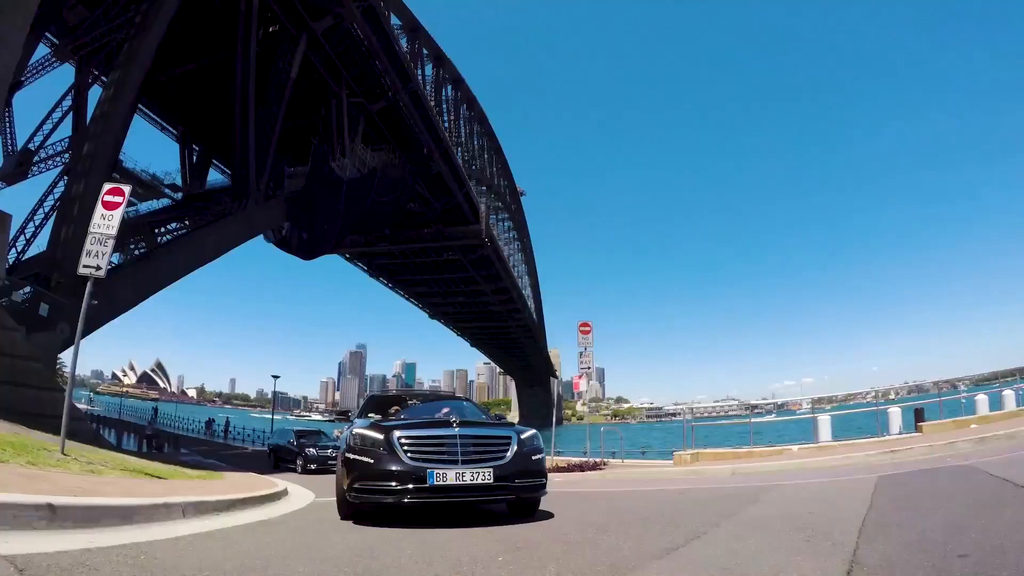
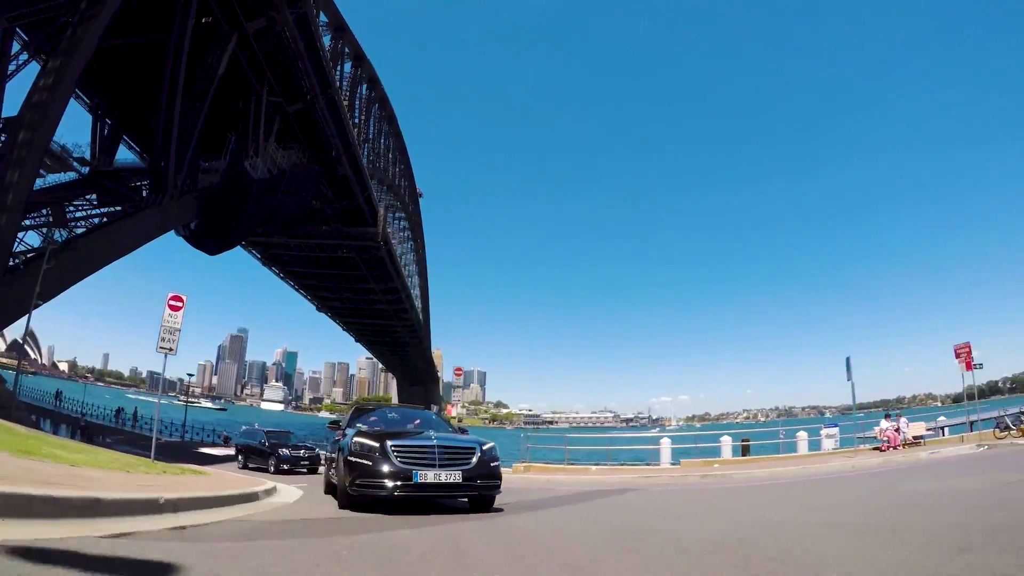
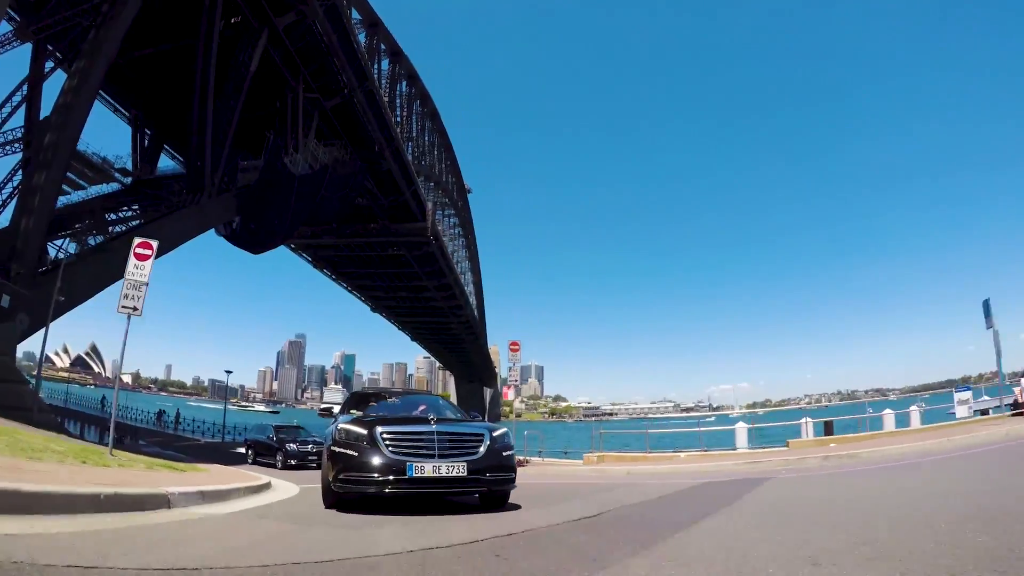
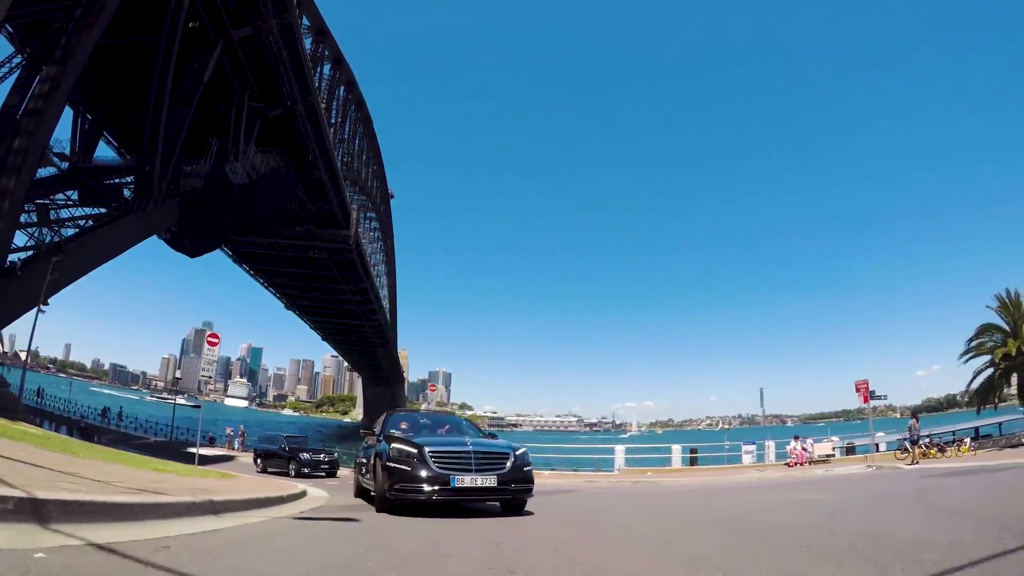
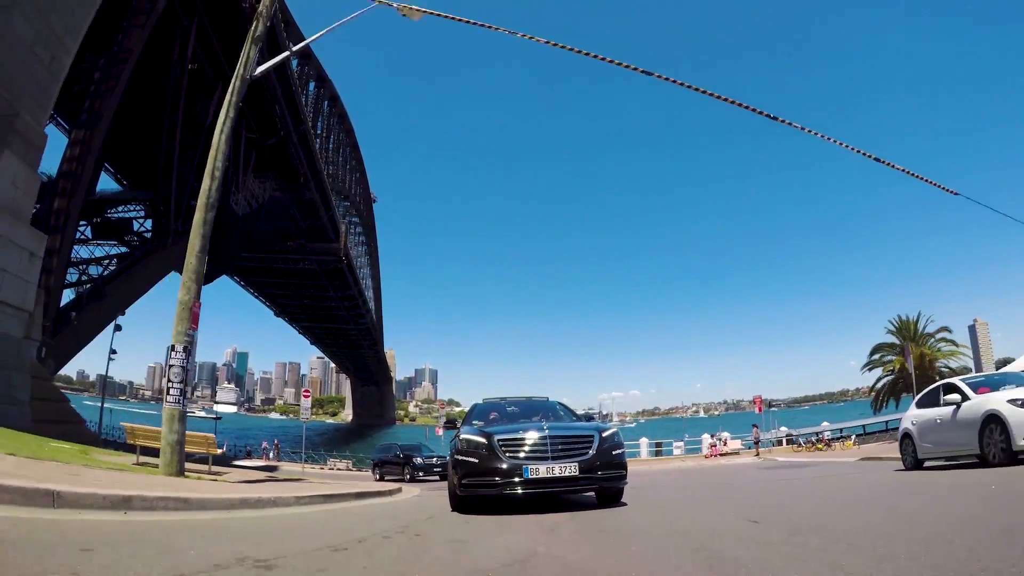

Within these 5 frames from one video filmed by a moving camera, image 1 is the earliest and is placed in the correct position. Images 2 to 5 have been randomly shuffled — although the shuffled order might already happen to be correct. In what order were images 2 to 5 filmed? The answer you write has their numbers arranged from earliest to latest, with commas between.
3, 2, 4, 5
